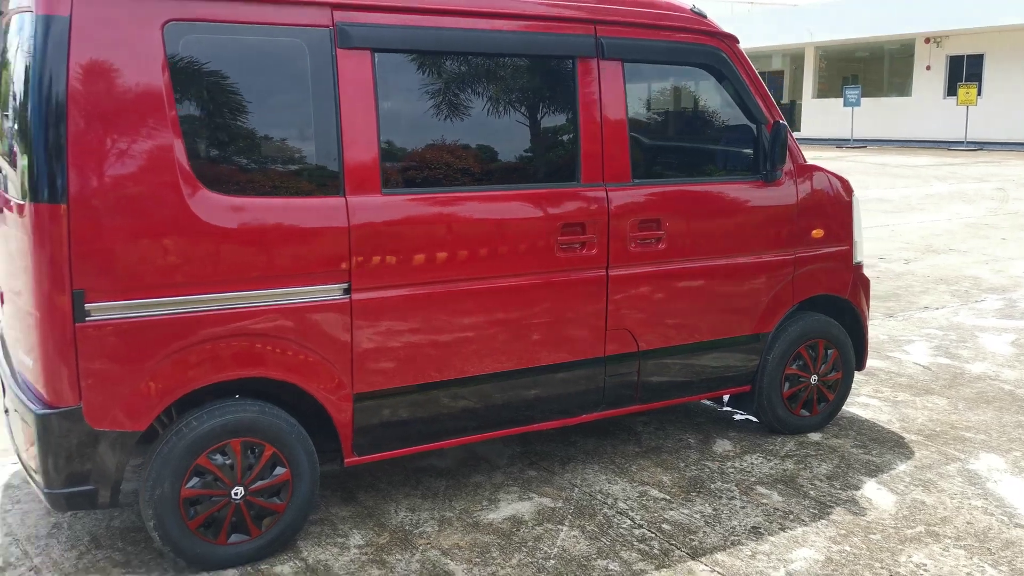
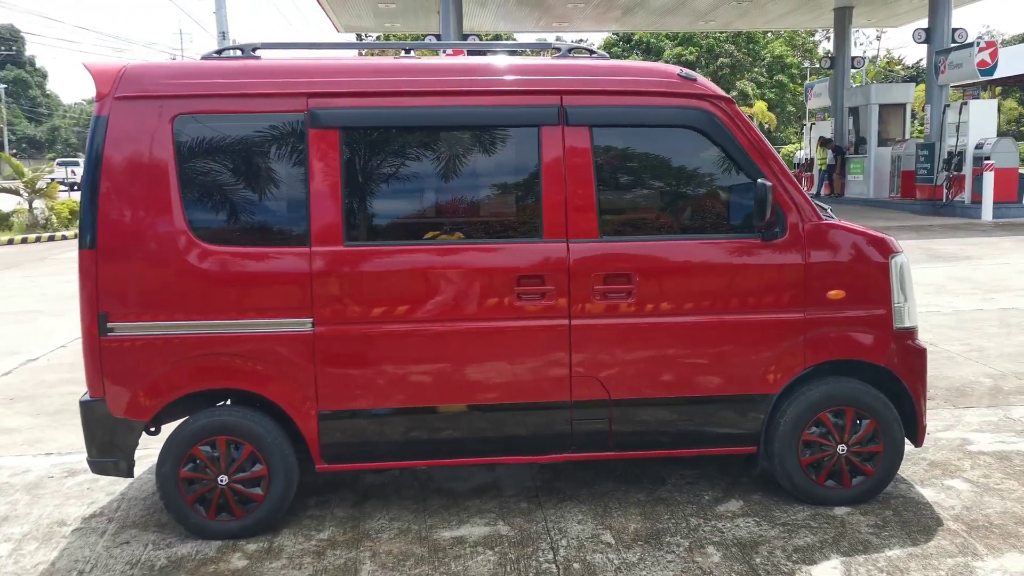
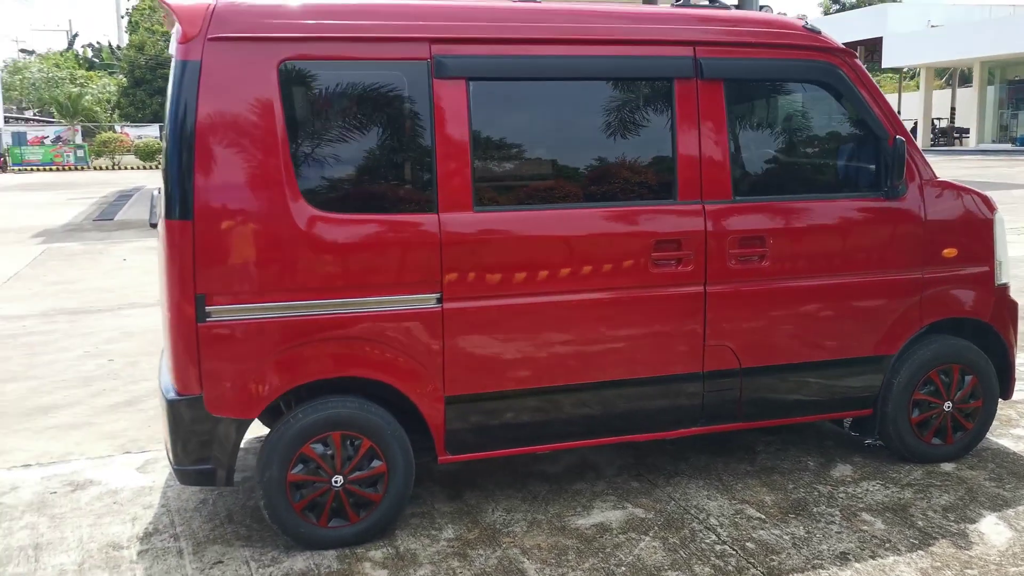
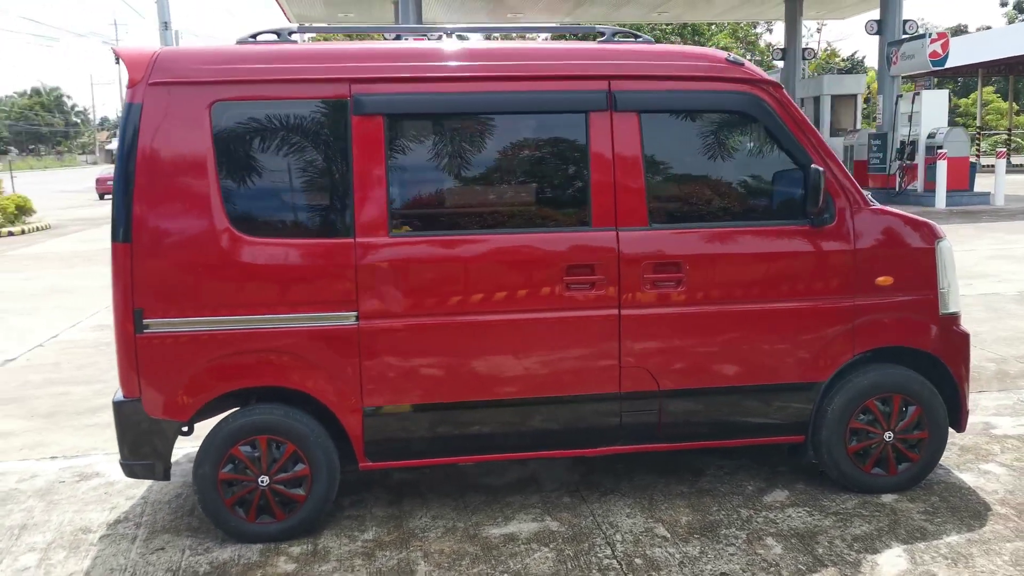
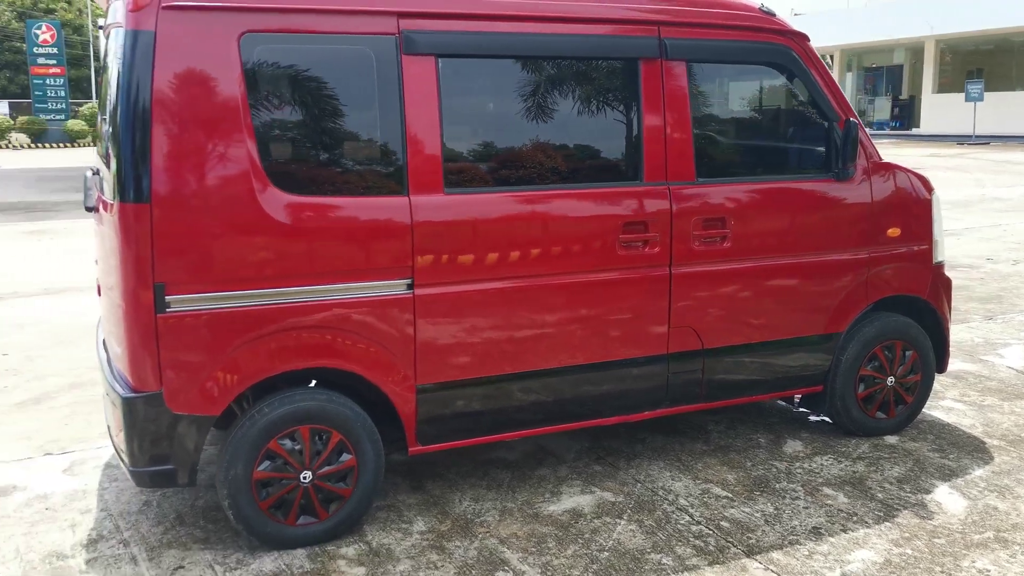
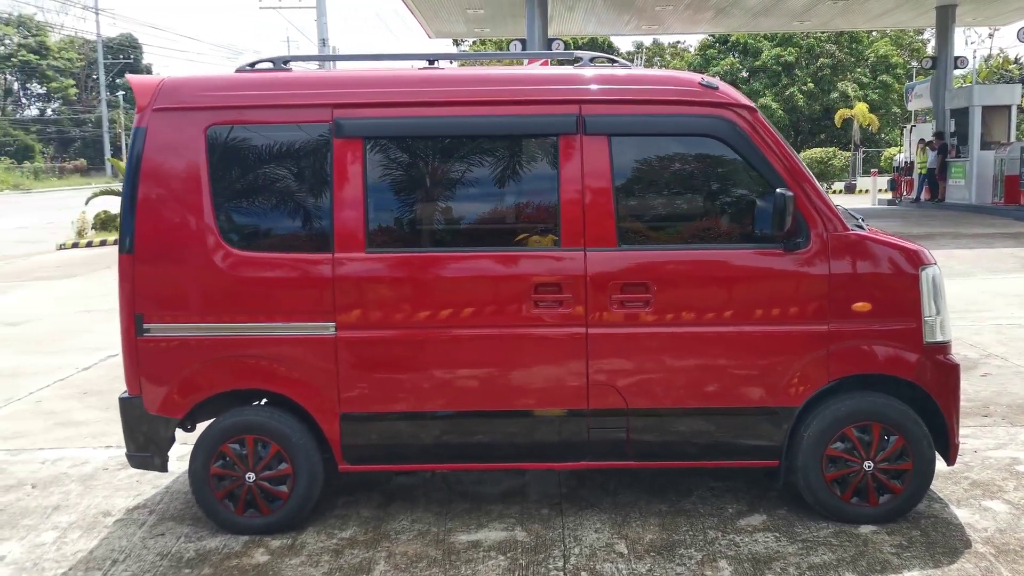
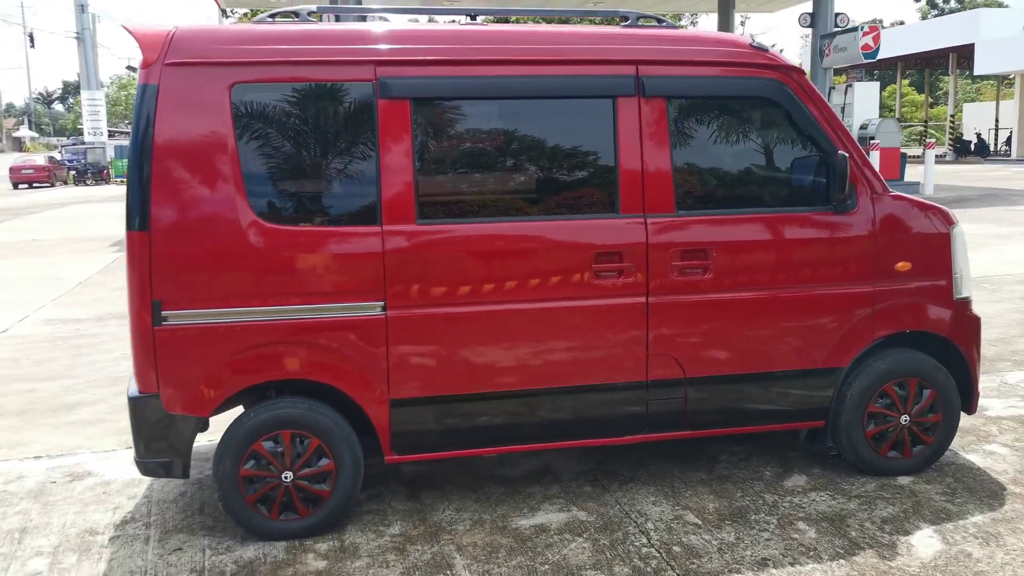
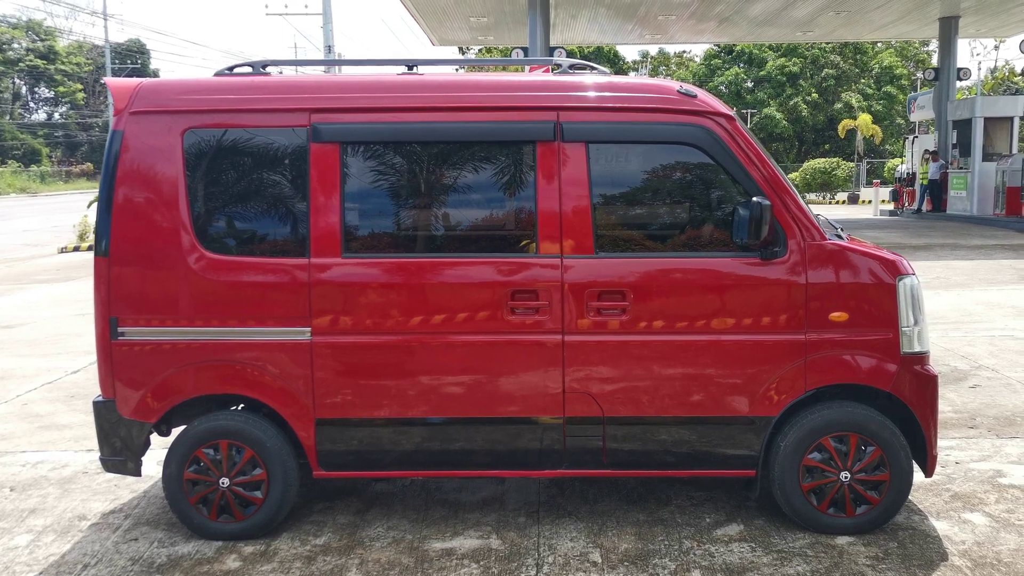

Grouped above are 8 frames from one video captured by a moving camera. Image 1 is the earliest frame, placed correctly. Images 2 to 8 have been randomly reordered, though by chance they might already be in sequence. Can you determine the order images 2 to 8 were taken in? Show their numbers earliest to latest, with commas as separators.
5, 3, 7, 4, 2, 6, 8
